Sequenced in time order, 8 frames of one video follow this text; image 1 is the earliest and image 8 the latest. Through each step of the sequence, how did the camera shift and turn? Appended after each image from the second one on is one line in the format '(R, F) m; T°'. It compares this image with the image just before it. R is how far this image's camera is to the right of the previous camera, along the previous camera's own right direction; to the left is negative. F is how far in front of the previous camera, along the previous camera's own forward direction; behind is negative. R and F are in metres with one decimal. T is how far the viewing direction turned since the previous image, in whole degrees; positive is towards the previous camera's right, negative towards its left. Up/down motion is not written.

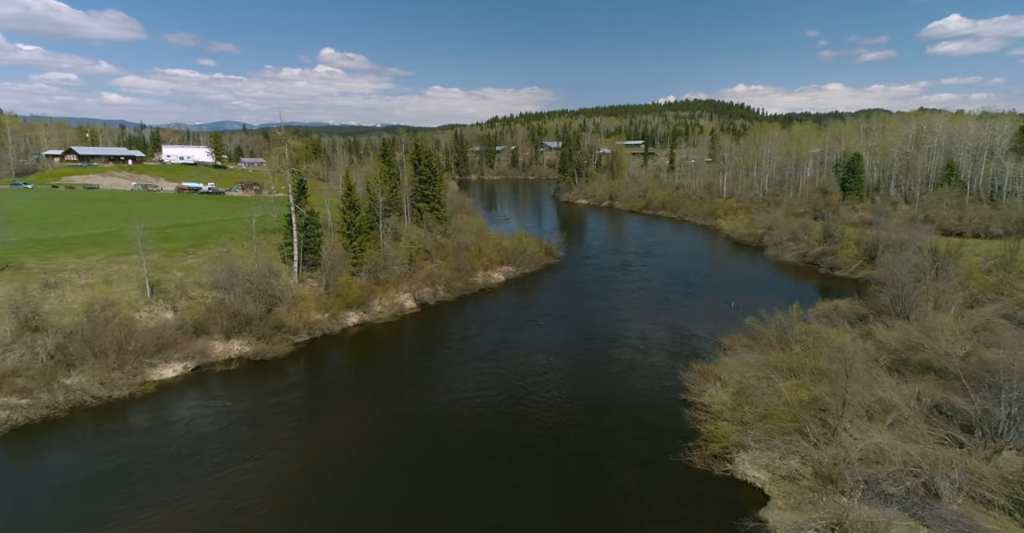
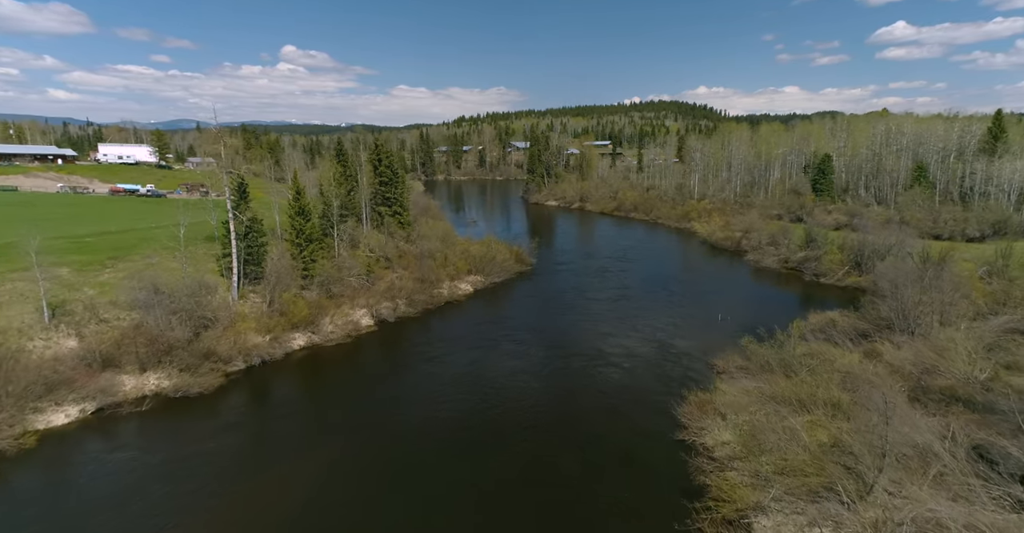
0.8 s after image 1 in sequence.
(0.0, +3.8) m; +3°
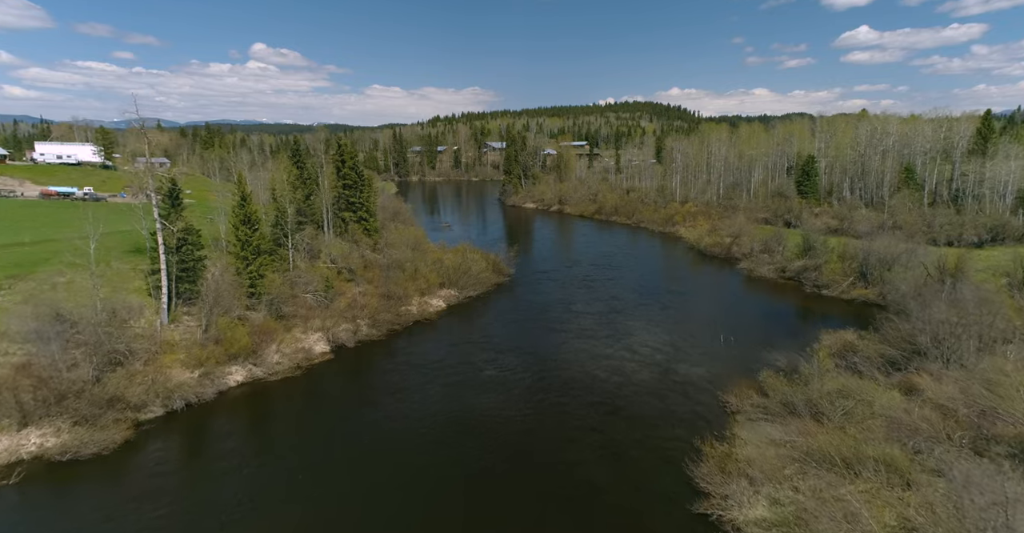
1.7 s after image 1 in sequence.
(0.0, +4.5) m; +2°
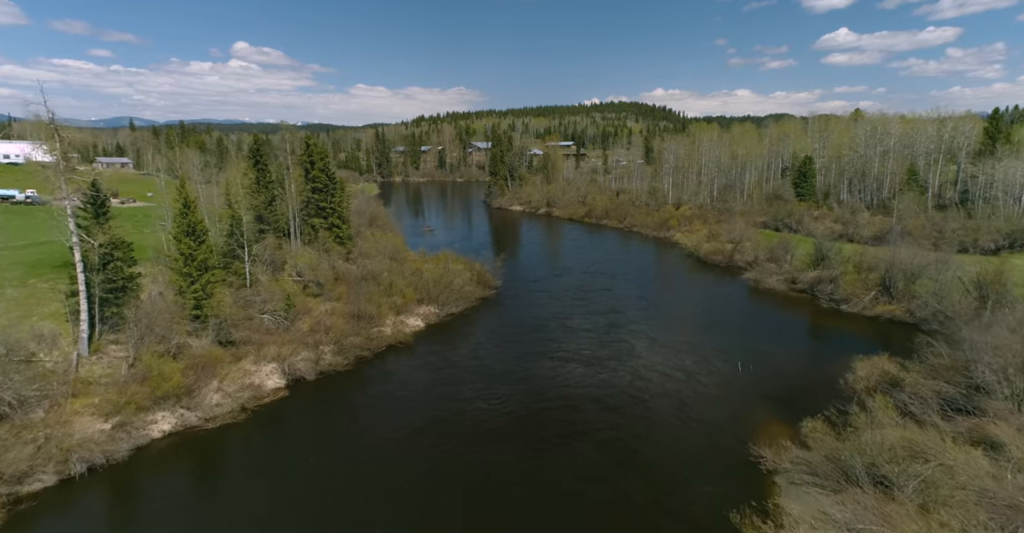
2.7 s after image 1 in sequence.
(0.0, +4.5) m; +1°
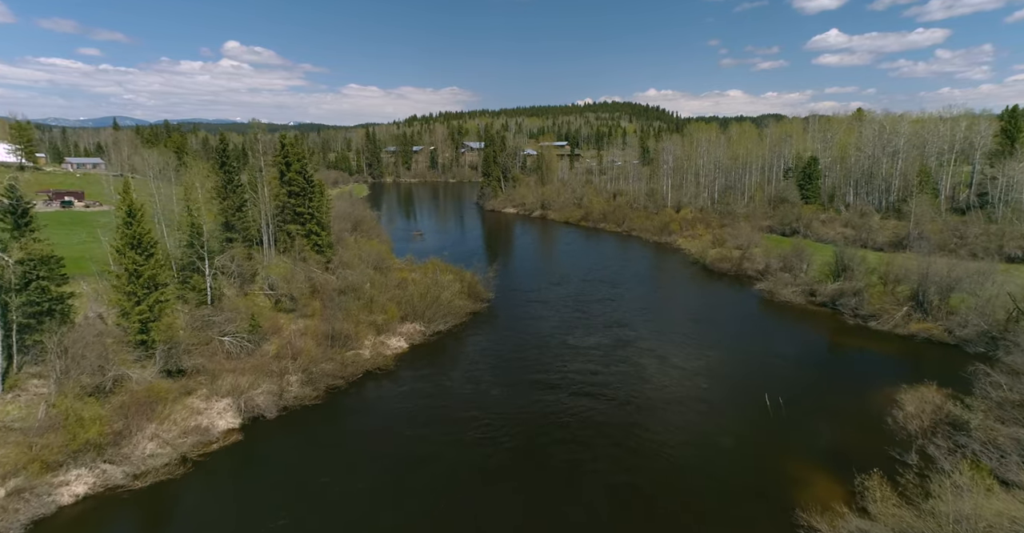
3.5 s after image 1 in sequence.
(0.0, +3.8) m; +1°
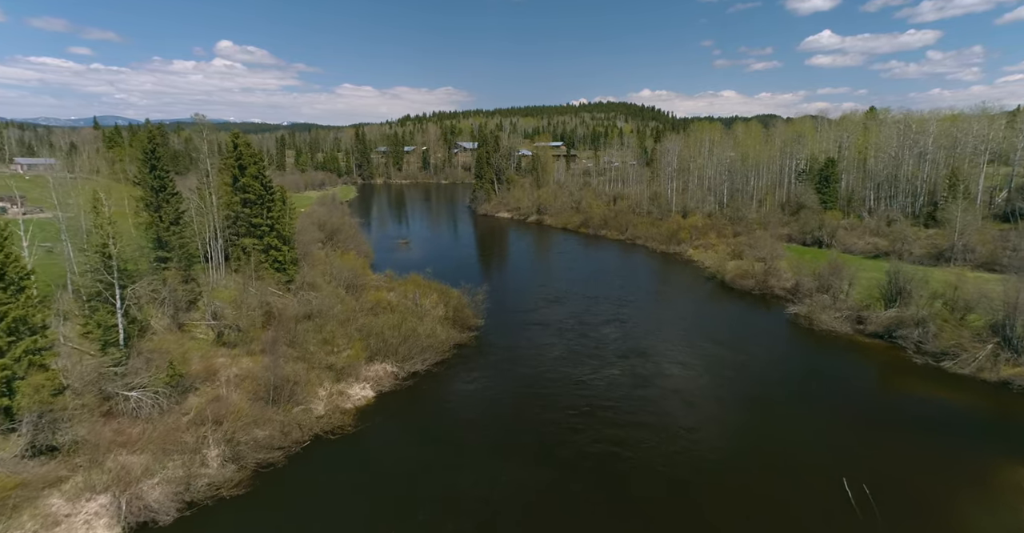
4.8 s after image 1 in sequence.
(+0.1, +6.6) m; +1°
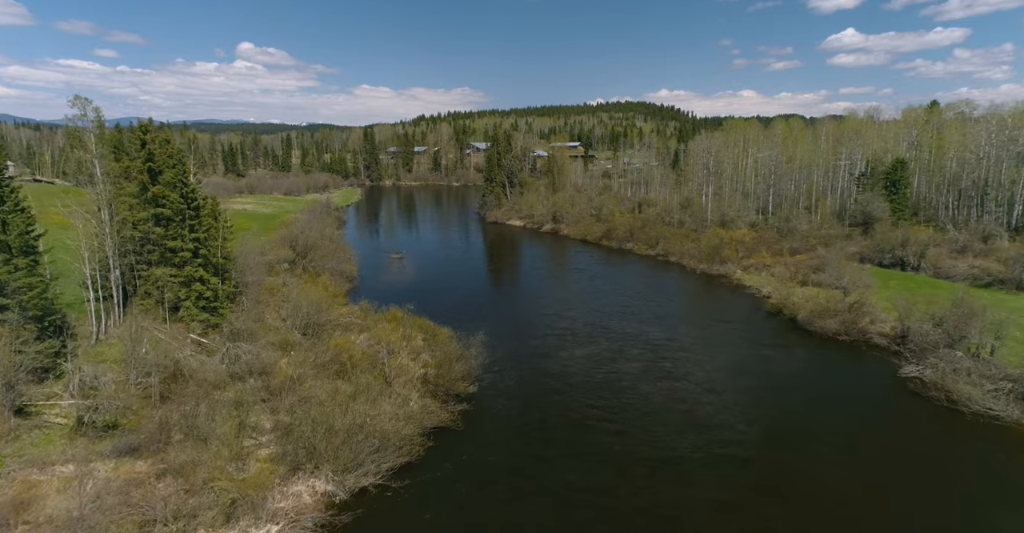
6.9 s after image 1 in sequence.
(+0.5, +10.7) m; -2°
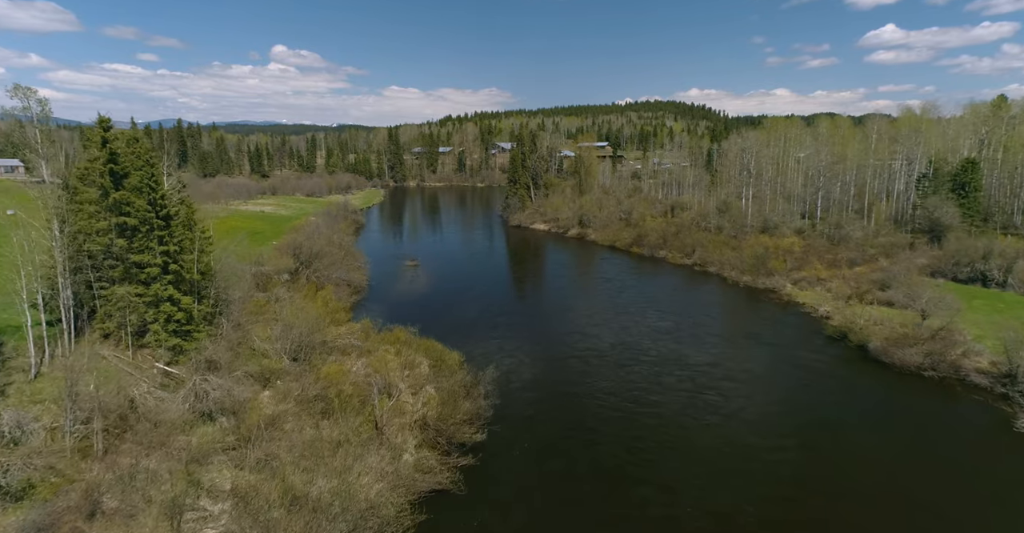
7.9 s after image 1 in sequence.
(+0.4, +4.8) m; -3°
